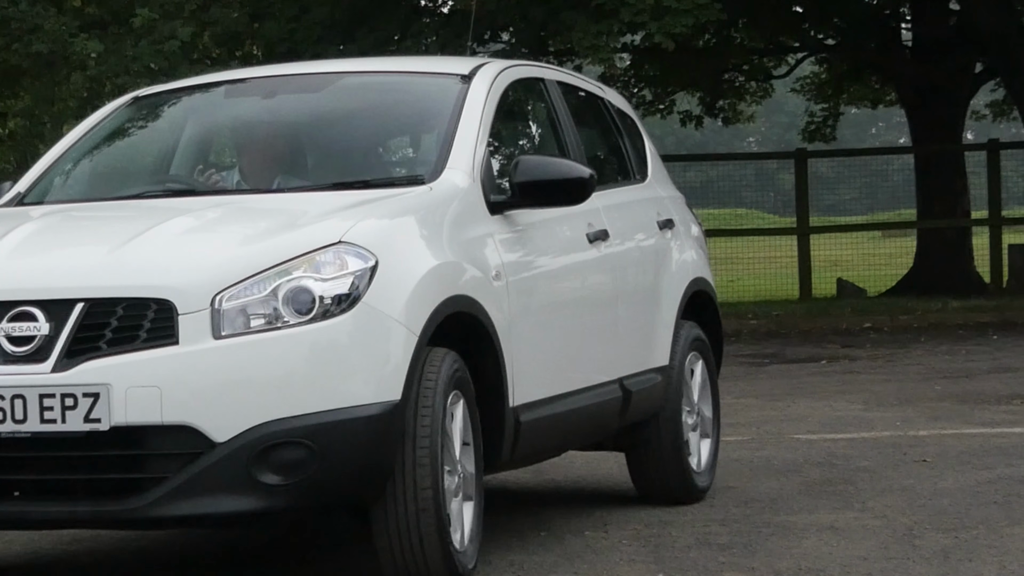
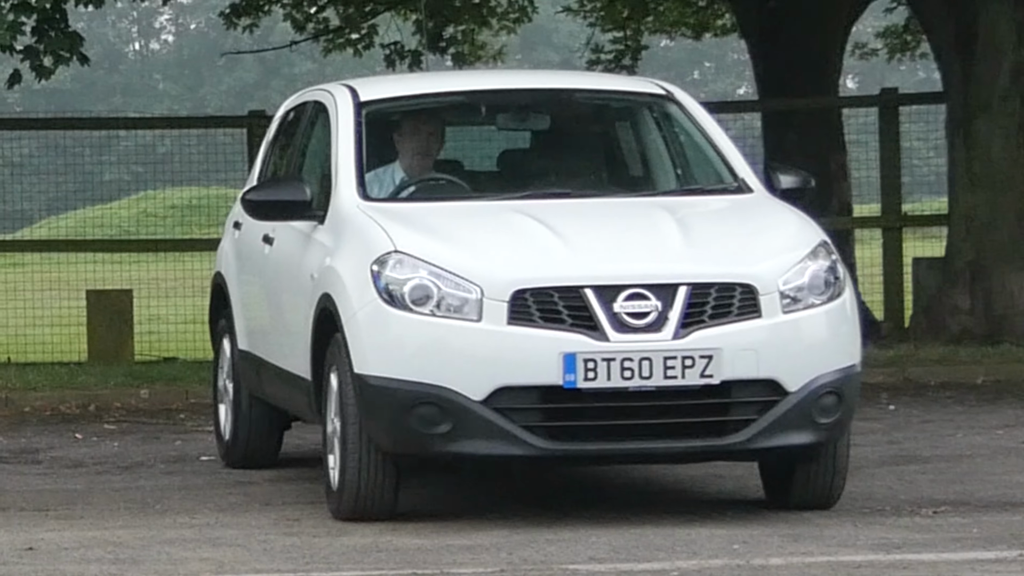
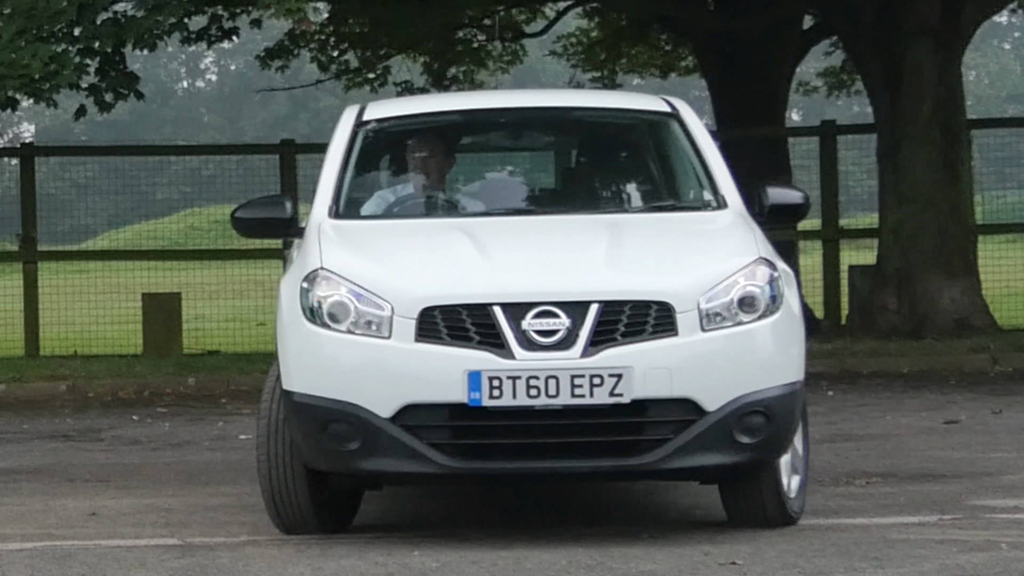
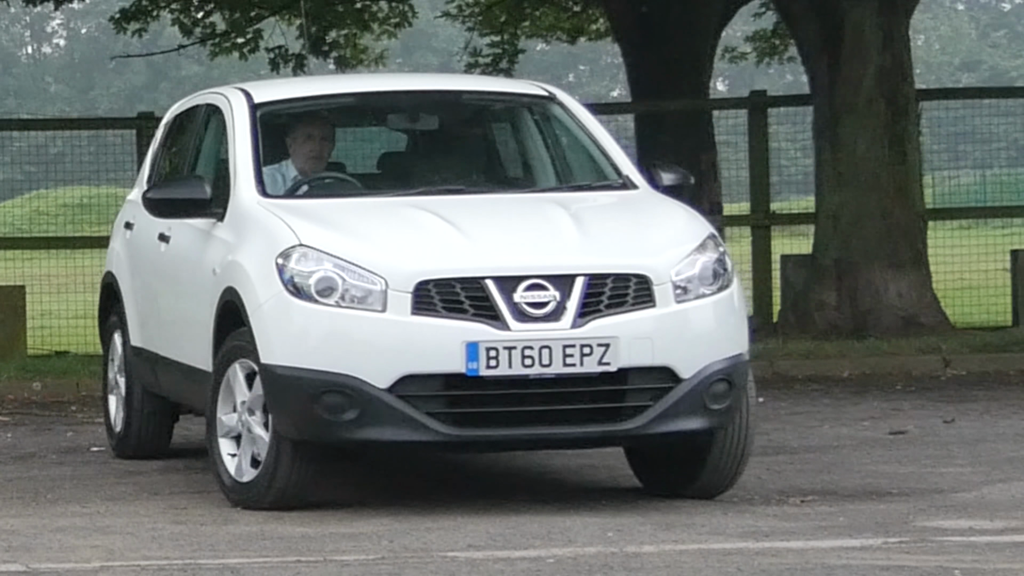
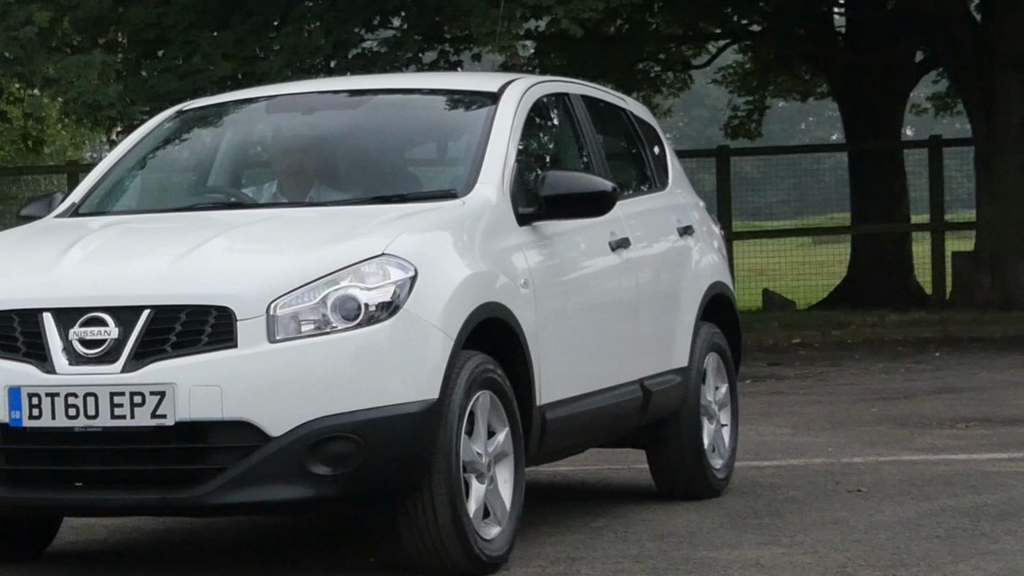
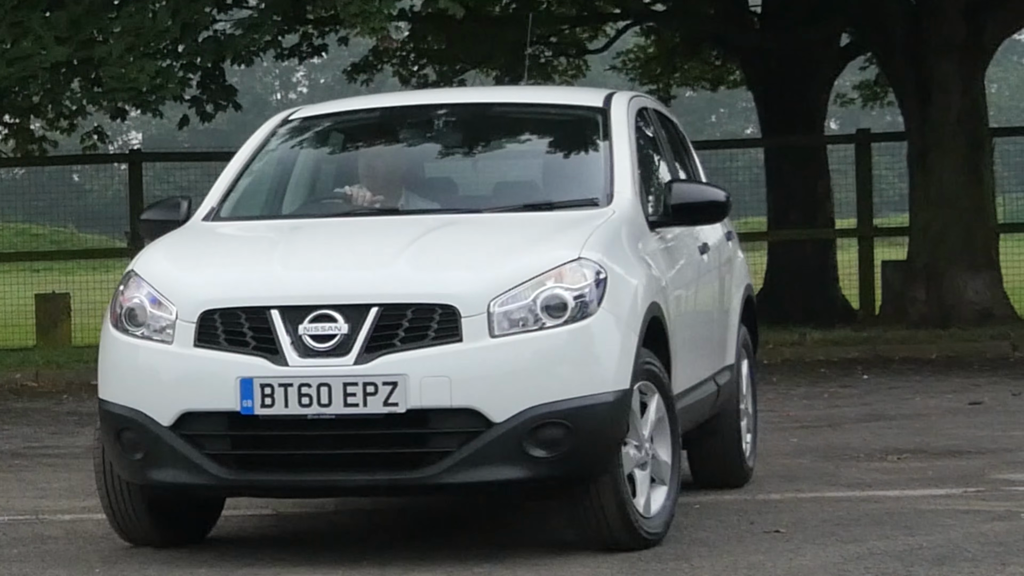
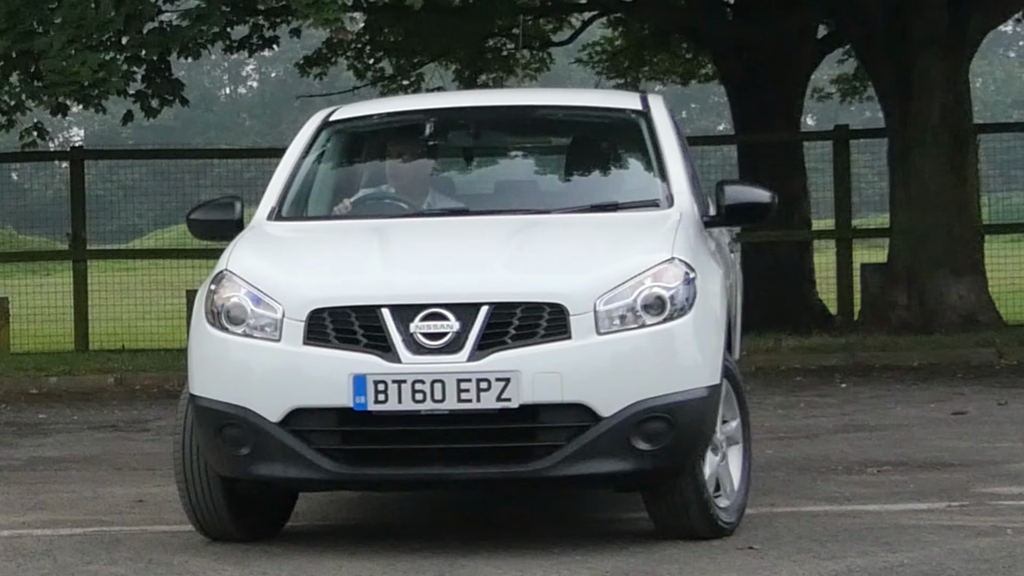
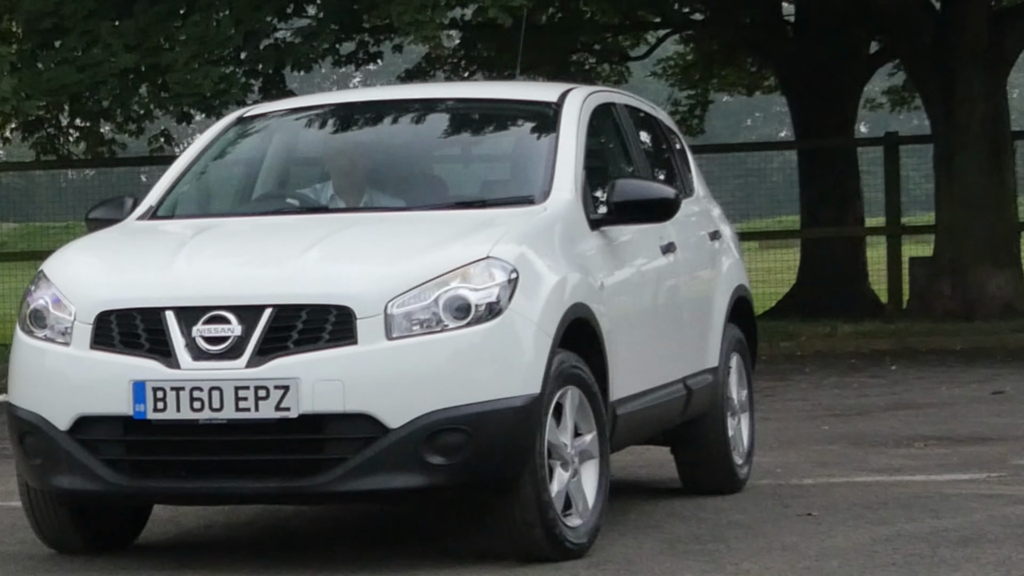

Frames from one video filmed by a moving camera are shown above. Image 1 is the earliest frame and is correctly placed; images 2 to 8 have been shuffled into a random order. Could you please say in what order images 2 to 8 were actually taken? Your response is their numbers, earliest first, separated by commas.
5, 8, 6, 7, 3, 2, 4
